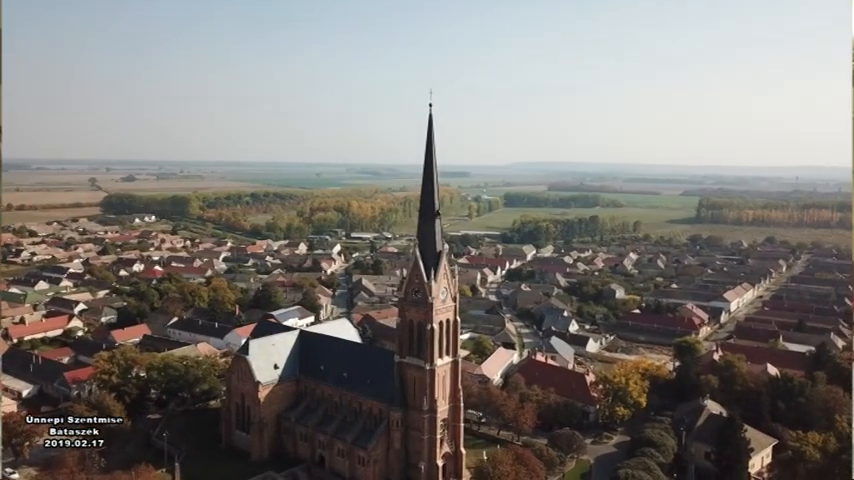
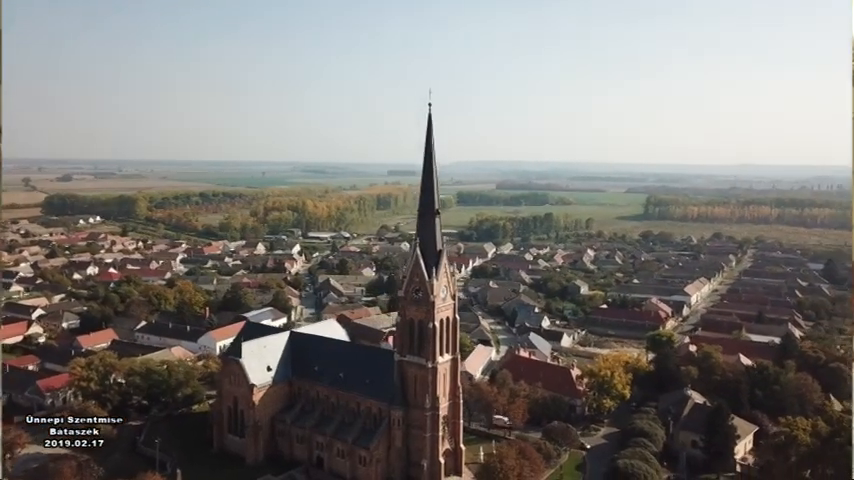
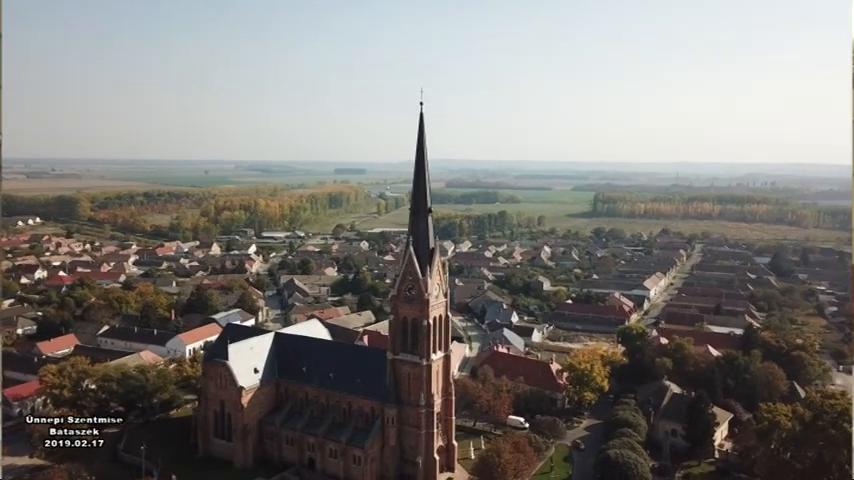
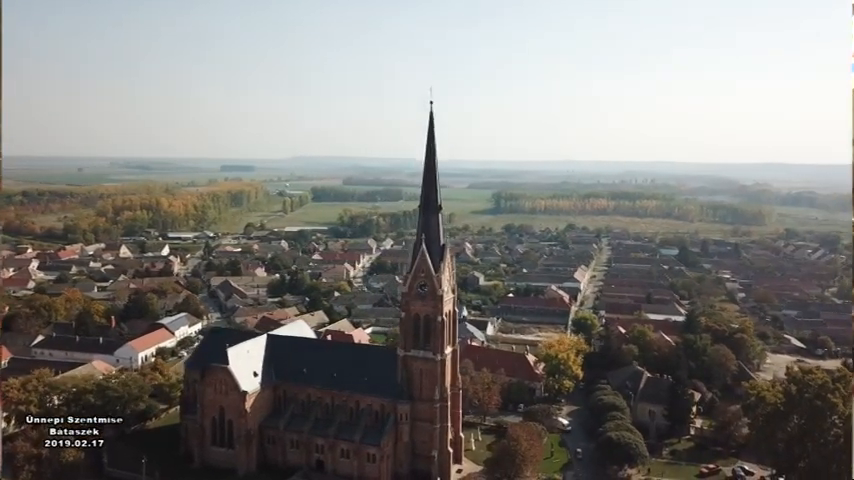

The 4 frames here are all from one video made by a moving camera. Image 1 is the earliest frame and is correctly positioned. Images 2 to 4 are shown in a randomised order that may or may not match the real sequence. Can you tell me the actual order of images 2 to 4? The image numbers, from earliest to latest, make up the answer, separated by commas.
2, 3, 4
